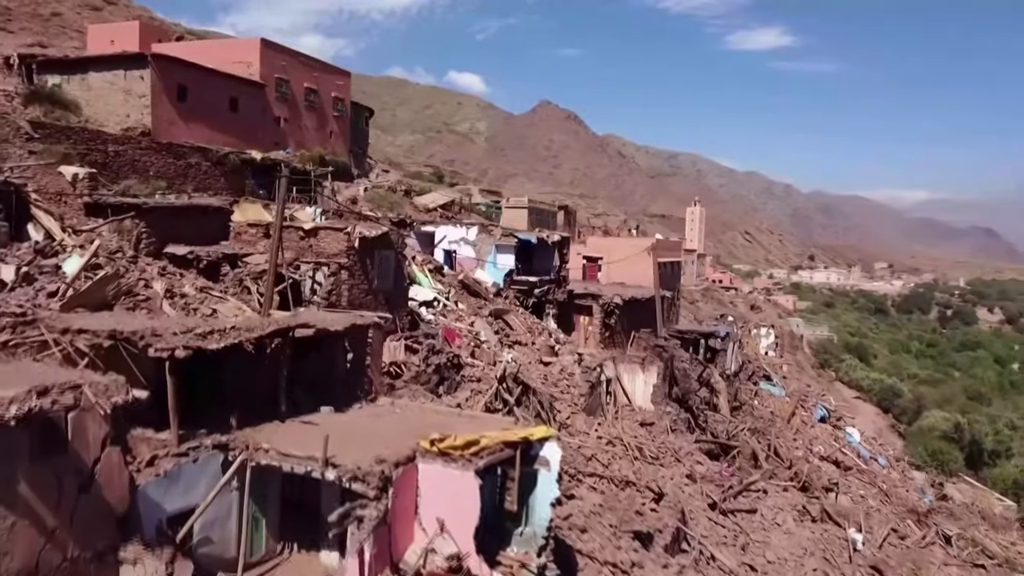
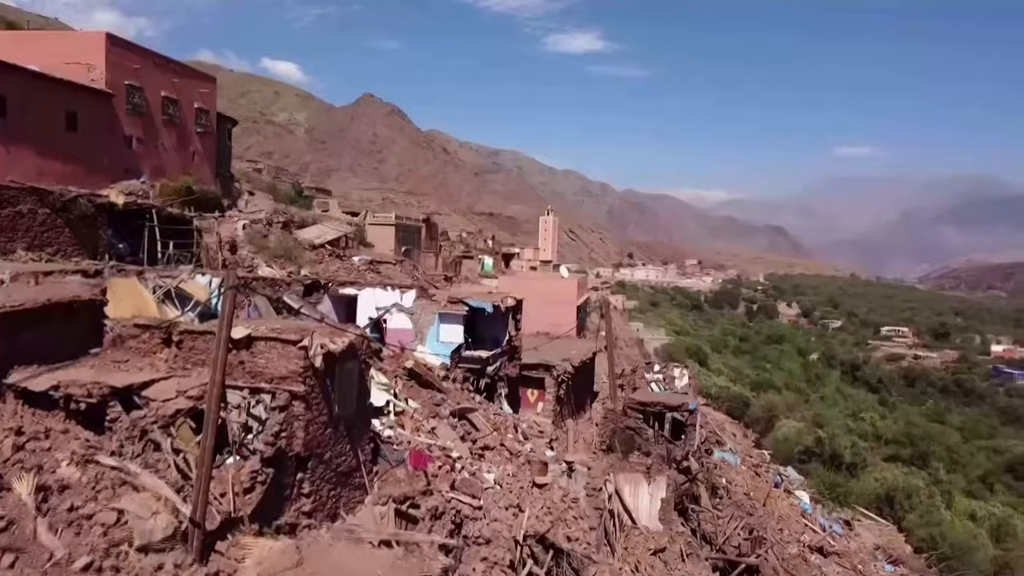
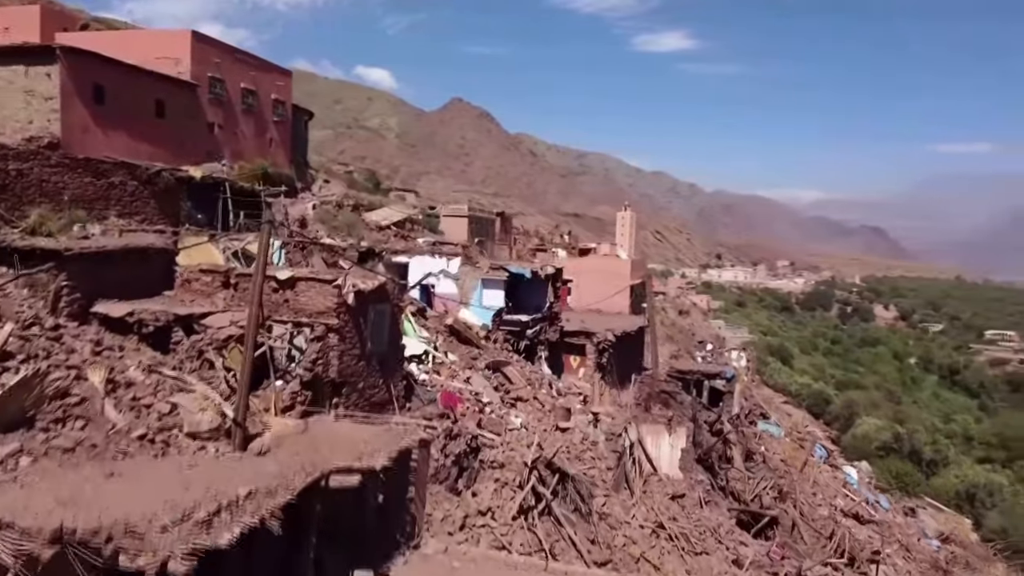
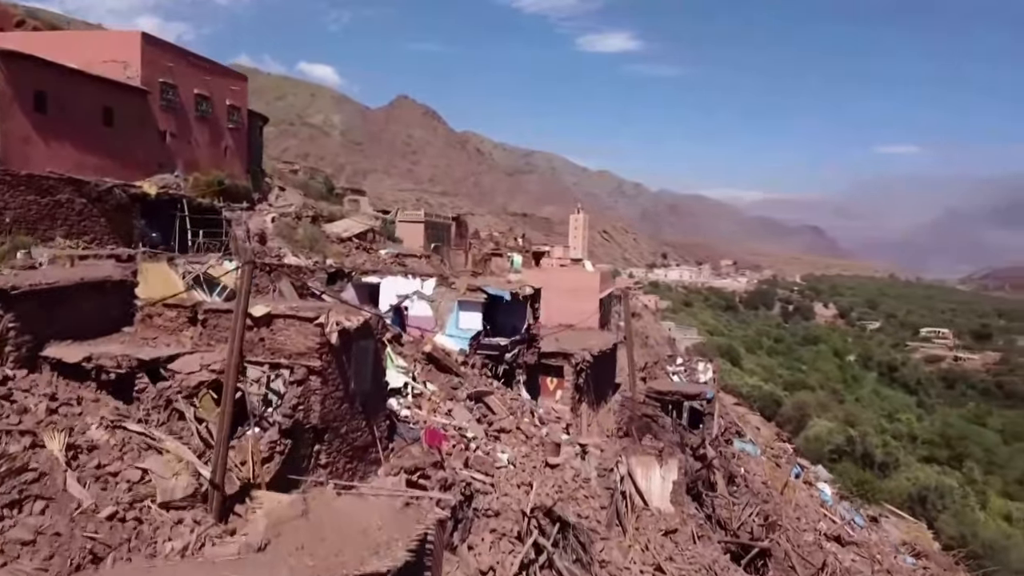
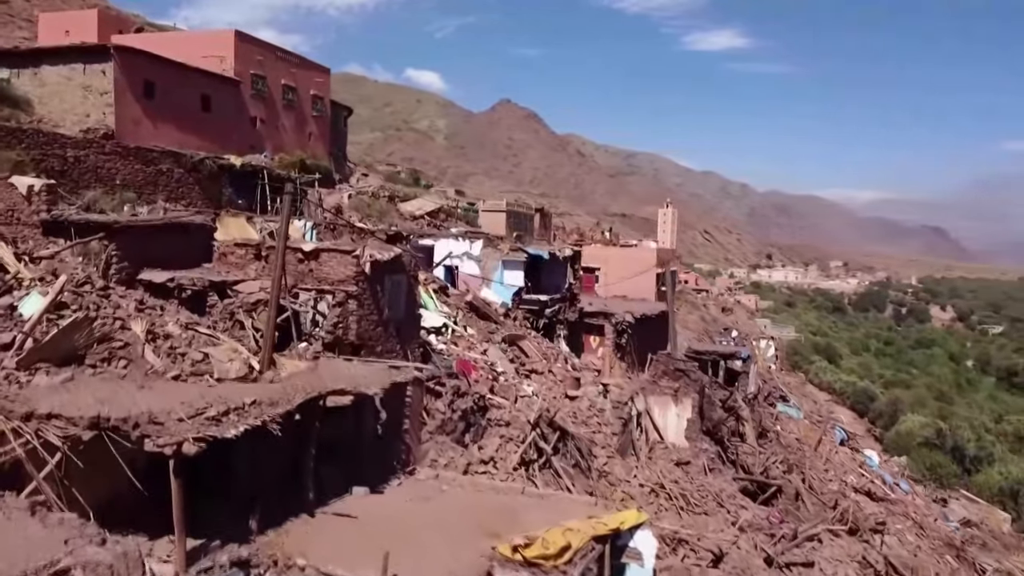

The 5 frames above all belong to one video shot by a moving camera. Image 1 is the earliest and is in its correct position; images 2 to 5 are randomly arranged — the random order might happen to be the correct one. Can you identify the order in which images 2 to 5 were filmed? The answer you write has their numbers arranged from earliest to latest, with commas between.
5, 3, 4, 2
